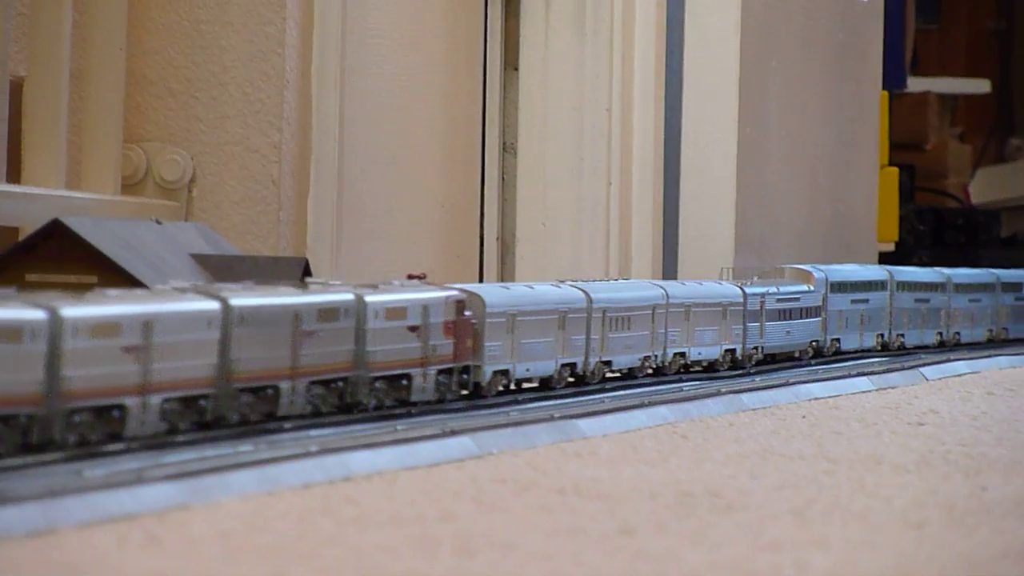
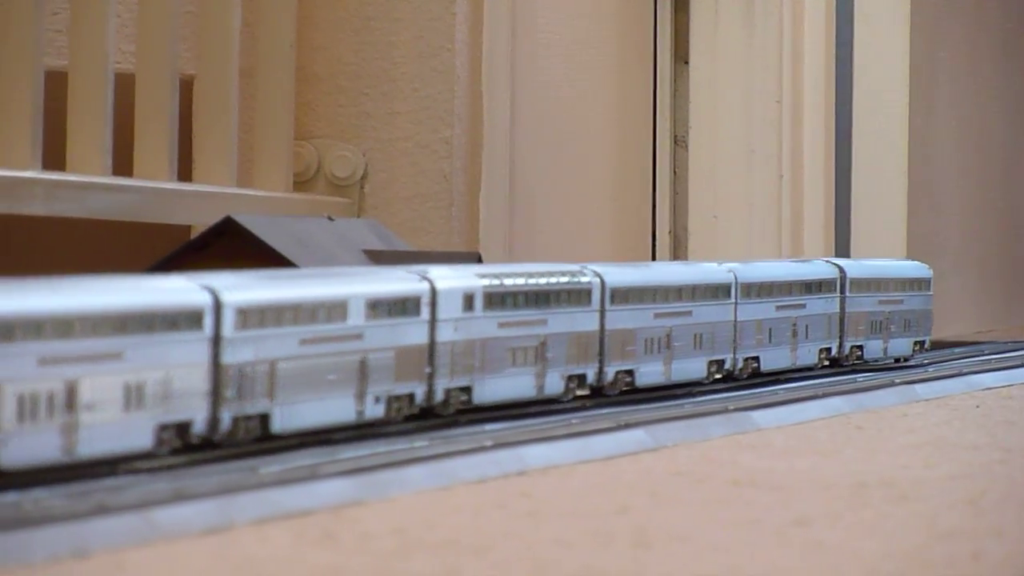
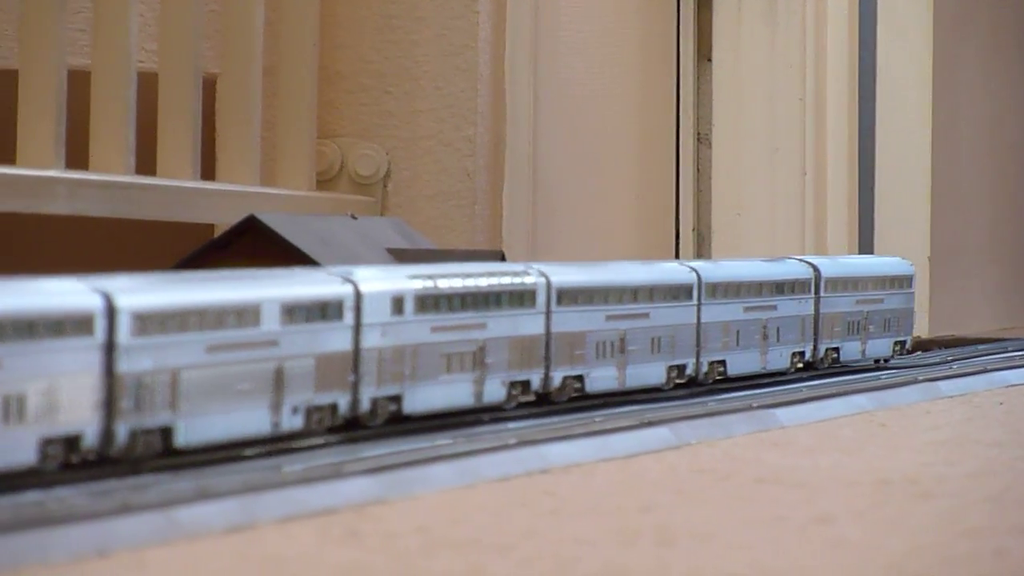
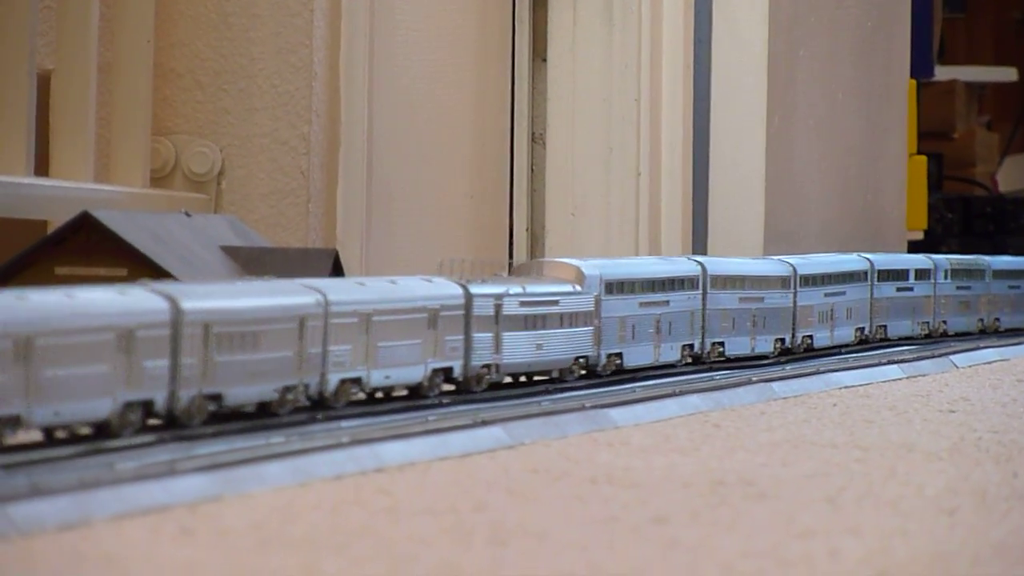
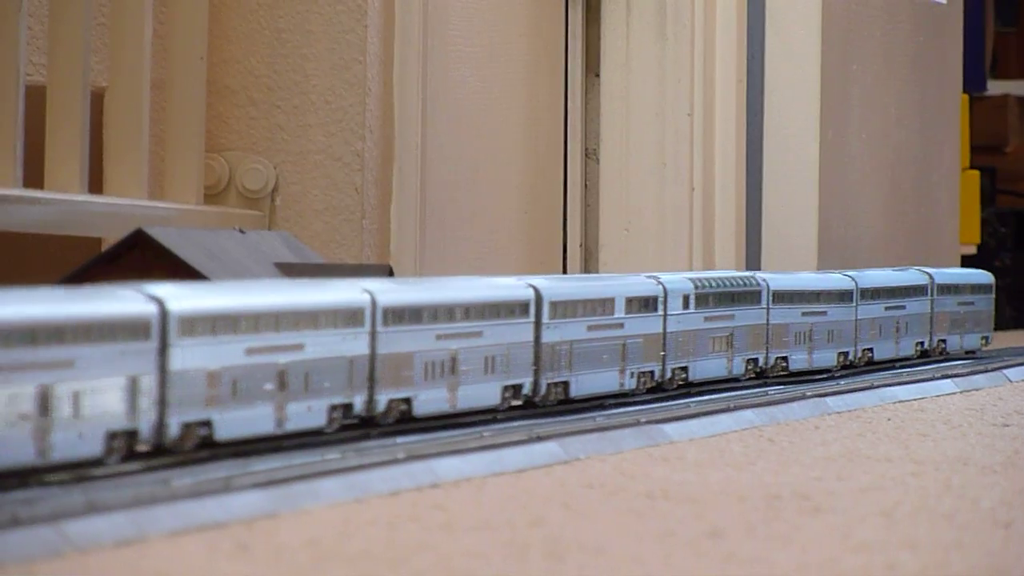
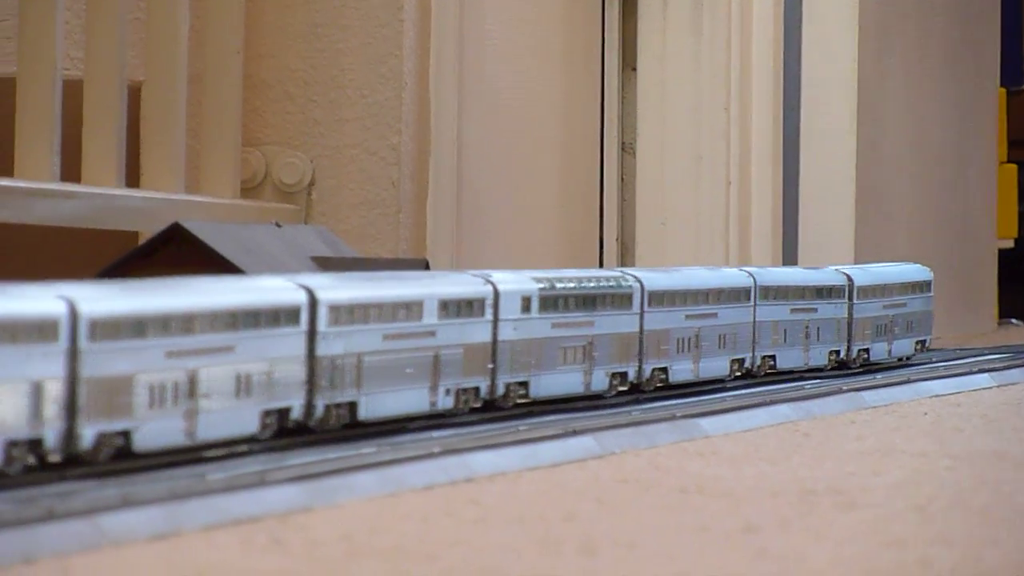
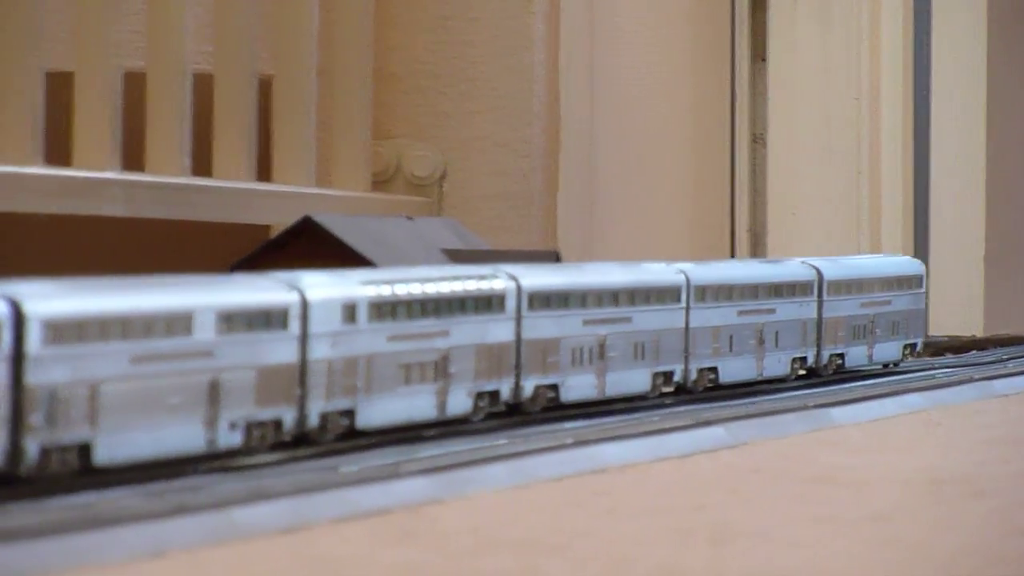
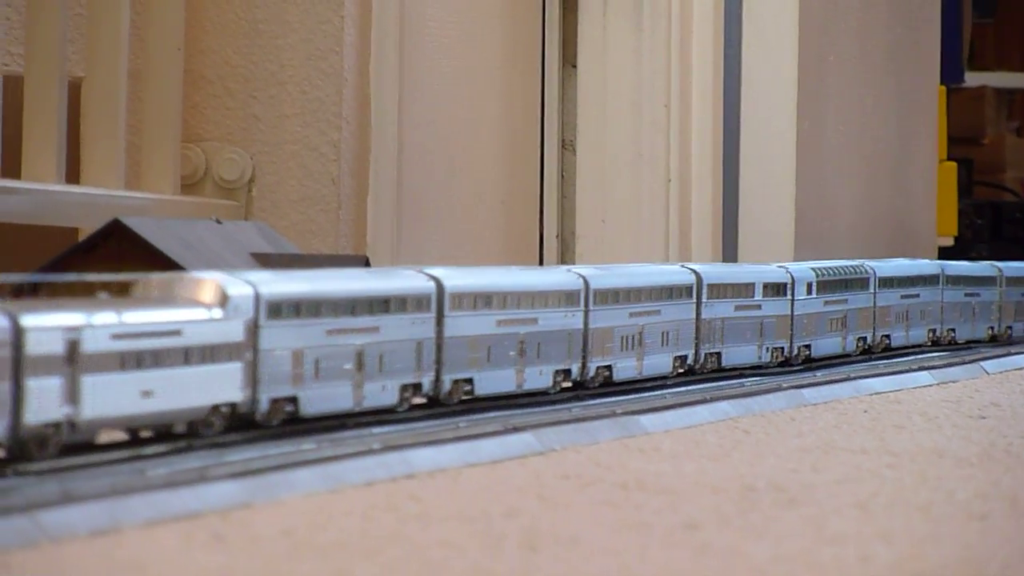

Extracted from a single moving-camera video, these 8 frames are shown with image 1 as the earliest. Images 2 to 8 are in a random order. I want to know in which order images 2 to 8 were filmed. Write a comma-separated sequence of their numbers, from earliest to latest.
4, 8, 5, 6, 2, 3, 7
